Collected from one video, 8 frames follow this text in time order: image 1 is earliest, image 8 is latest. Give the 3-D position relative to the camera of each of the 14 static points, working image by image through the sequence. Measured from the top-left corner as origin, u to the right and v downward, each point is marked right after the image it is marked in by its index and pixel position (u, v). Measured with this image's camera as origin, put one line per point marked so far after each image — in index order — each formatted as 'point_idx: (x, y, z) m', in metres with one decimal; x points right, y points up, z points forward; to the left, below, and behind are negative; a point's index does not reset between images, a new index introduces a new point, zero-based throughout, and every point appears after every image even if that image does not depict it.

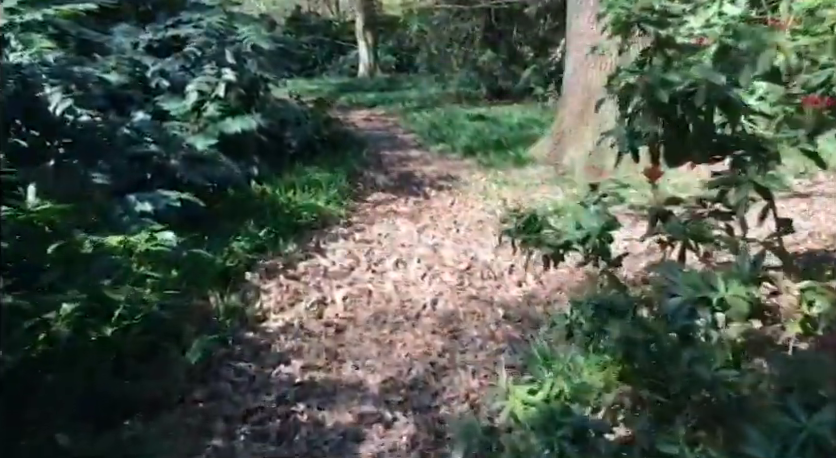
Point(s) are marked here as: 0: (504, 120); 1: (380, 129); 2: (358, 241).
0: (+1.4, +1.7, +12.3) m
1: (-0.6, +1.5, +12.0) m
2: (-0.4, -0.1, +5.5) m
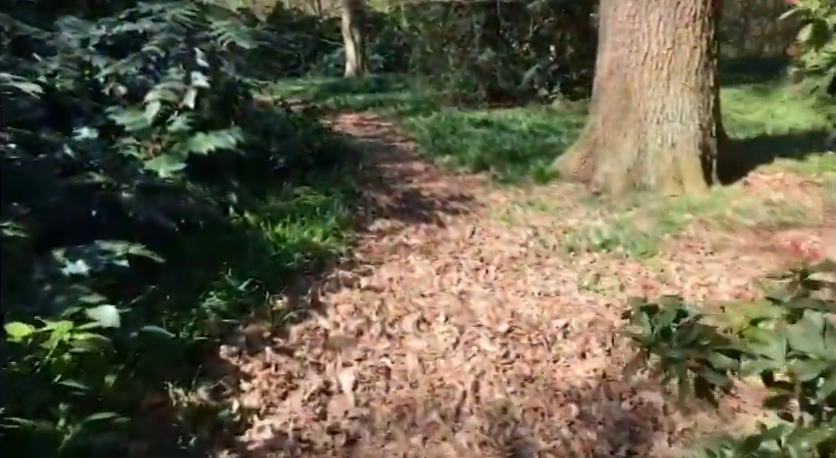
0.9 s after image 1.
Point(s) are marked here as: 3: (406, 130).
0: (+1.4, +1.5, +11.2) m
1: (-0.6, +1.3, +10.8) m
2: (-0.3, -0.4, +4.3) m
3: (-0.2, +1.4, +11.1) m
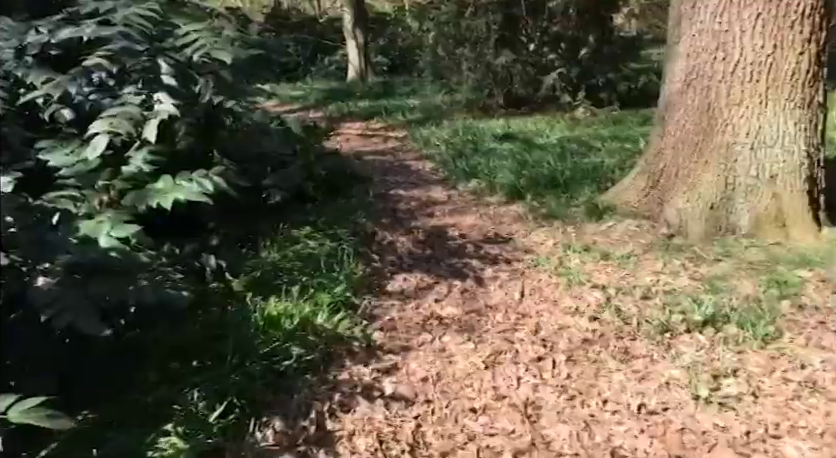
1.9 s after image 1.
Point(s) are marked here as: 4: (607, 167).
0: (+1.6, +1.1, +9.9) m
1: (-0.4, +0.9, +9.6) m
2: (-0.1, -0.7, +3.1) m
3: (0.0, +1.0, +9.8) m
4: (+1.8, +0.6, +7.4) m
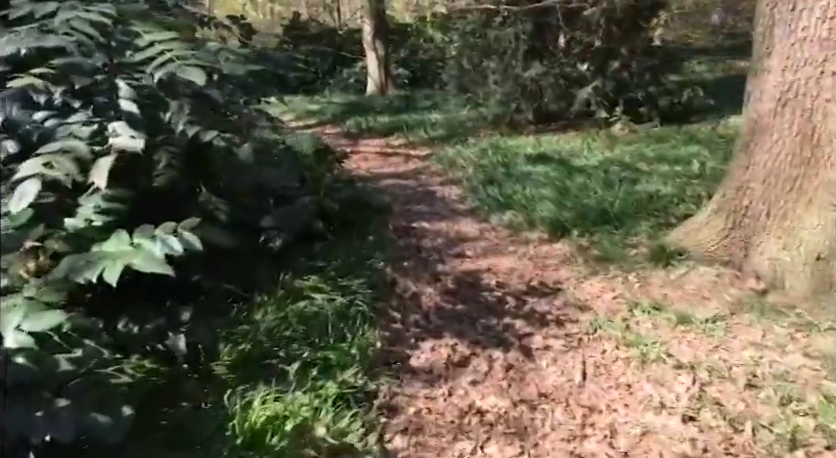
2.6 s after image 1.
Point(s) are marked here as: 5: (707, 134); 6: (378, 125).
0: (+1.8, +0.8, +9.0) m
1: (-0.1, +0.6, +8.6) m
2: (0.0, -1.0, +2.1) m
3: (+0.3, +0.6, +8.8) m
4: (+2.0, +0.2, +6.4) m
5: (+4.2, +1.4, +11.1) m
6: (-0.7, +2.0, +14.5) m
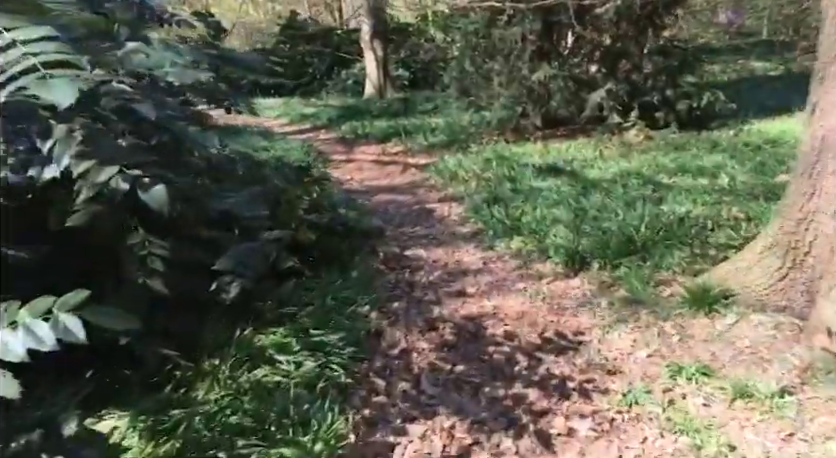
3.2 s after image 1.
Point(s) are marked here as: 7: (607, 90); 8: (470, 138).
0: (+1.8, +0.6, +8.1) m
1: (-0.2, +0.4, +7.8) m
2: (0.0, -1.2, +1.3) m
3: (+0.3, +0.4, +8.0) m
4: (+2.0, 0.0, +5.5) m
5: (+4.2, +1.2, +10.3) m
6: (-0.8, +1.8, +13.7) m
7: (+2.8, +2.1, +11.4) m
8: (+0.8, +1.4, +11.8) m
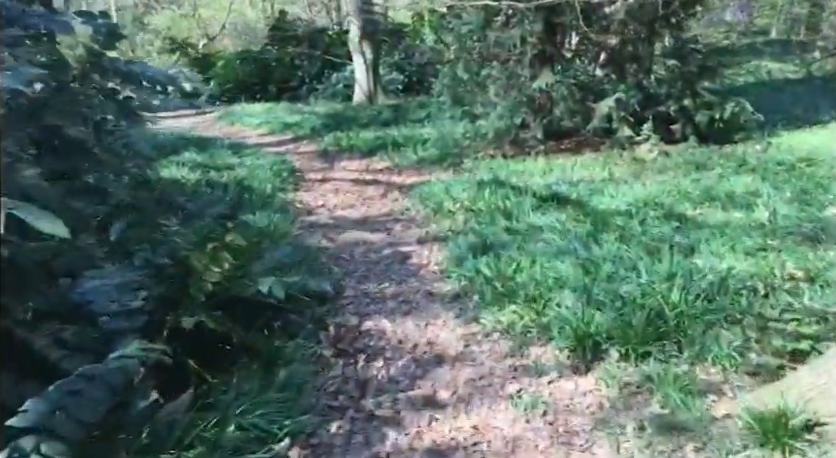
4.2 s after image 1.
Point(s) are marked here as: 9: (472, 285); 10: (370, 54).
0: (+1.6, +0.2, +6.8) m
1: (-0.4, 0.0, +6.5) m
2: (-0.3, -1.5, 0.0) m
3: (+0.1, +0.1, +6.7) m
4: (+1.8, -0.3, +4.2) m
5: (+4.0, +0.8, +8.9) m
6: (-0.9, +1.4, +12.3) m
7: (+2.6, +1.7, +10.0) m
8: (+0.6, +1.0, +10.5) m
9: (+0.3, -0.3, +4.6) m
10: (-1.0, +3.5, +15.4) m
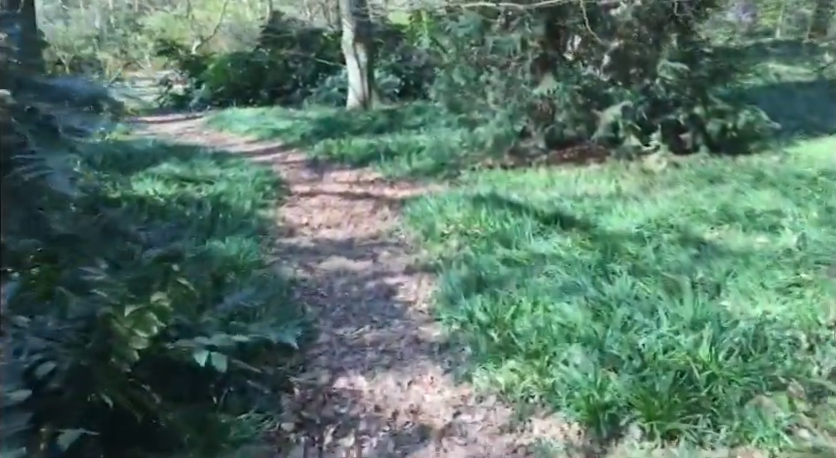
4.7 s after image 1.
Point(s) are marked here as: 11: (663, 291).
0: (+1.5, 0.0, +6.1) m
1: (-0.4, -0.2, +5.8) m
2: (-0.4, -1.7, -0.7) m
3: (0.0, -0.1, +6.0) m
4: (+1.7, -0.5, +3.5) m
5: (+3.9, +0.6, +8.3) m
6: (-1.0, +1.2, +11.7) m
7: (+2.5, +1.5, +9.4) m
8: (+0.5, +0.8, +9.9) m
9: (+0.2, -0.5, +4.0) m
10: (-1.1, +3.3, +14.8) m
11: (+1.4, -0.3, +4.3) m
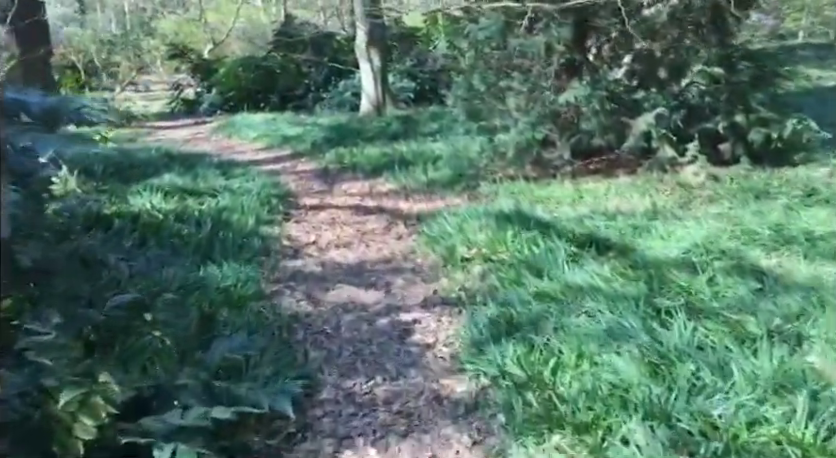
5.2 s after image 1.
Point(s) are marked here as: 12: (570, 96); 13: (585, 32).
0: (+1.7, -0.2, +5.5) m
1: (-0.3, -0.4, +5.2) m
2: (-0.3, -1.9, -1.4) m
3: (+0.1, -0.3, +5.4) m
4: (+1.8, -0.7, +2.9) m
5: (+4.1, +0.4, +7.6) m
6: (-0.8, +1.0, +11.1) m
7: (+2.7, +1.3, +8.7) m
8: (+0.7, +0.6, +9.2) m
9: (+0.3, -0.7, +3.3) m
10: (-0.8, +3.1, +14.2) m
11: (+1.5, -0.5, +3.6) m
12: (+1.7, +1.5, +8.7) m
13: (+1.9, +2.3, +8.8) m
